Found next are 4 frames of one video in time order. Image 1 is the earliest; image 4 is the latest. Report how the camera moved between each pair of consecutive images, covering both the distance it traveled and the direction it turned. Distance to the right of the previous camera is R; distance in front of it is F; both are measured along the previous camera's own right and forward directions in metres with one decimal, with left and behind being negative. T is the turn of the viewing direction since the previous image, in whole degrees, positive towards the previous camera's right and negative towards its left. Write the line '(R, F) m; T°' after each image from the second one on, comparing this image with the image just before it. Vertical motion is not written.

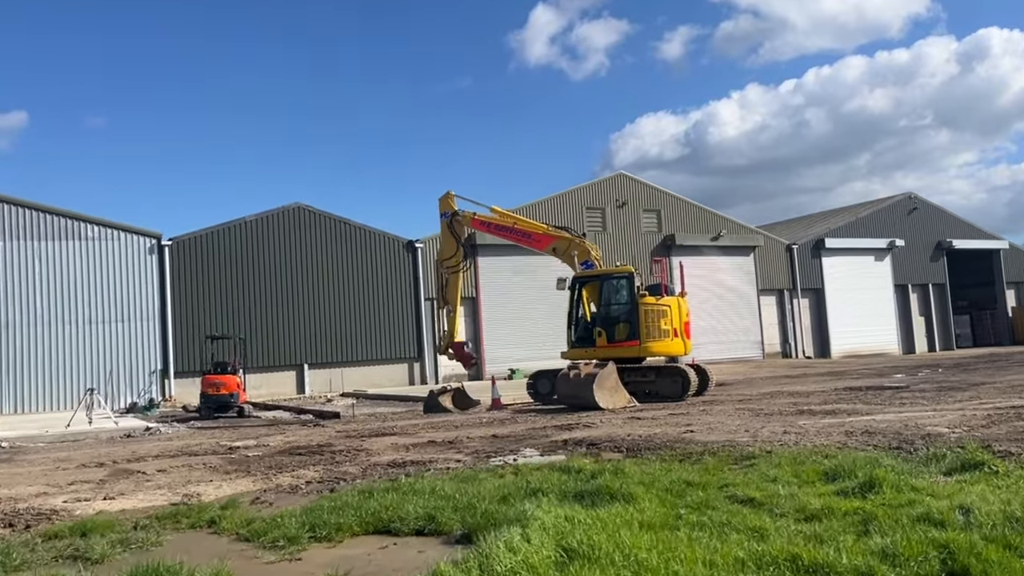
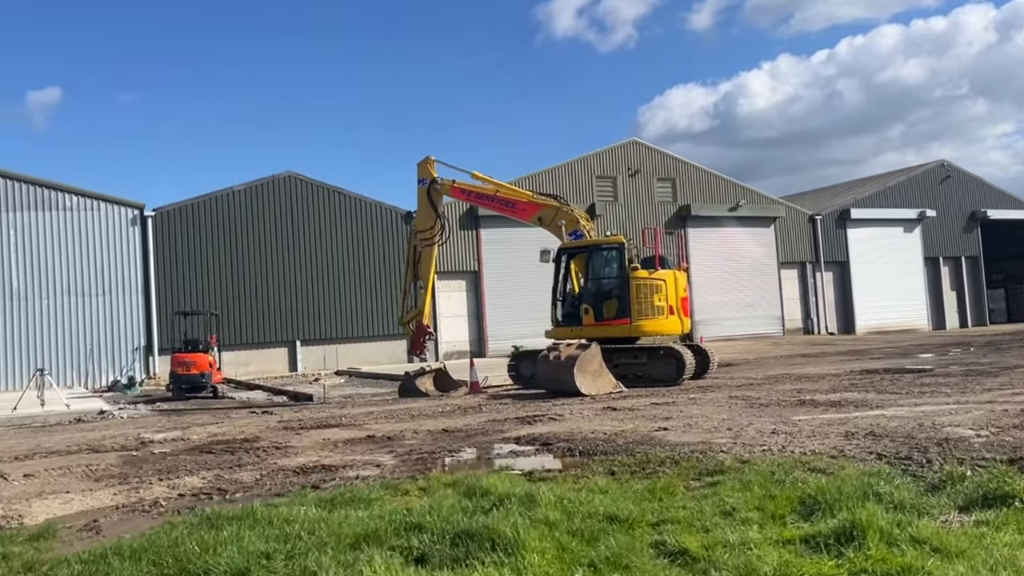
(+1.0, +1.7) m; -2°
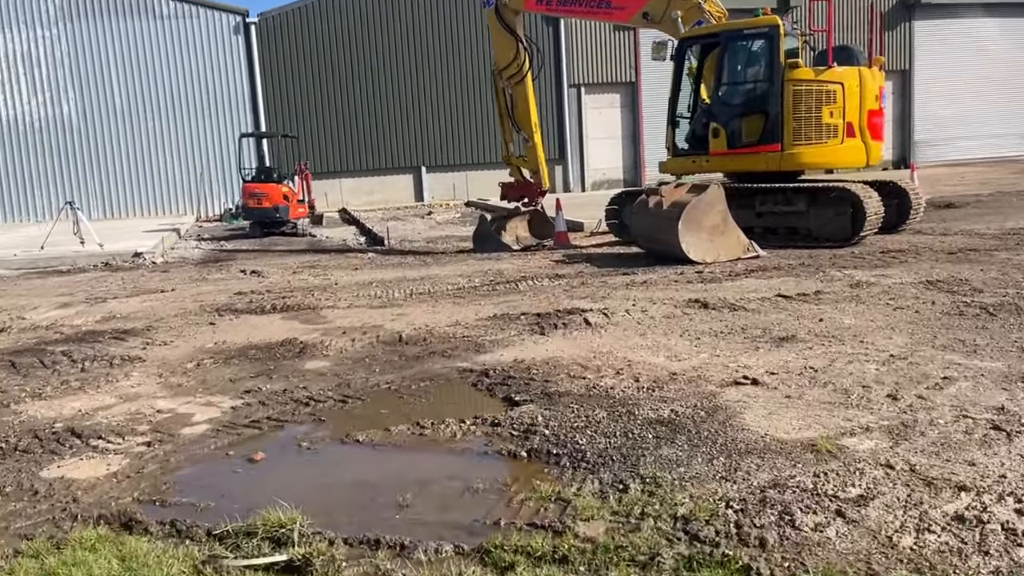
(+1.5, +4.9) m; -14°
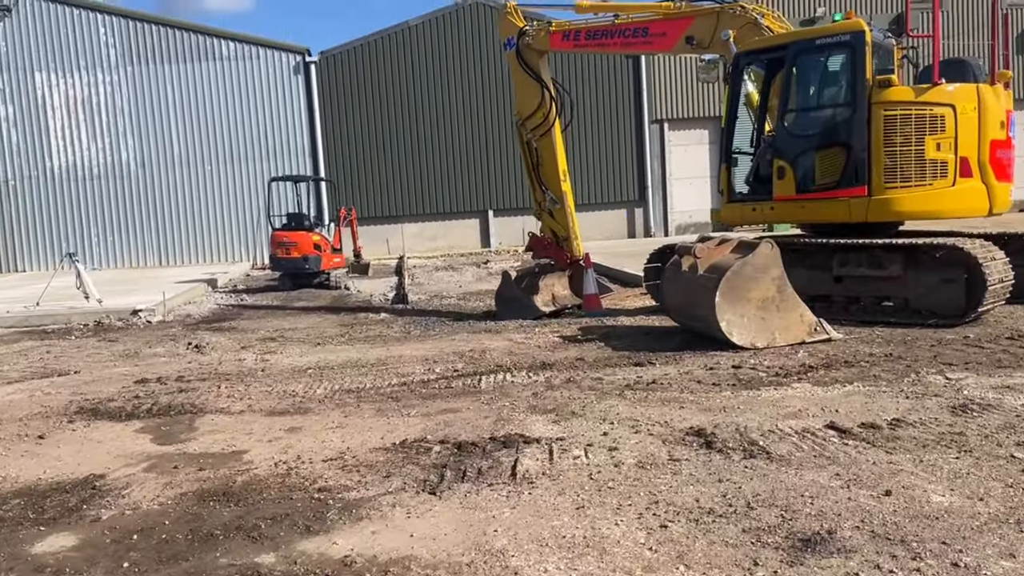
(+1.1, +2.4) m; -7°
